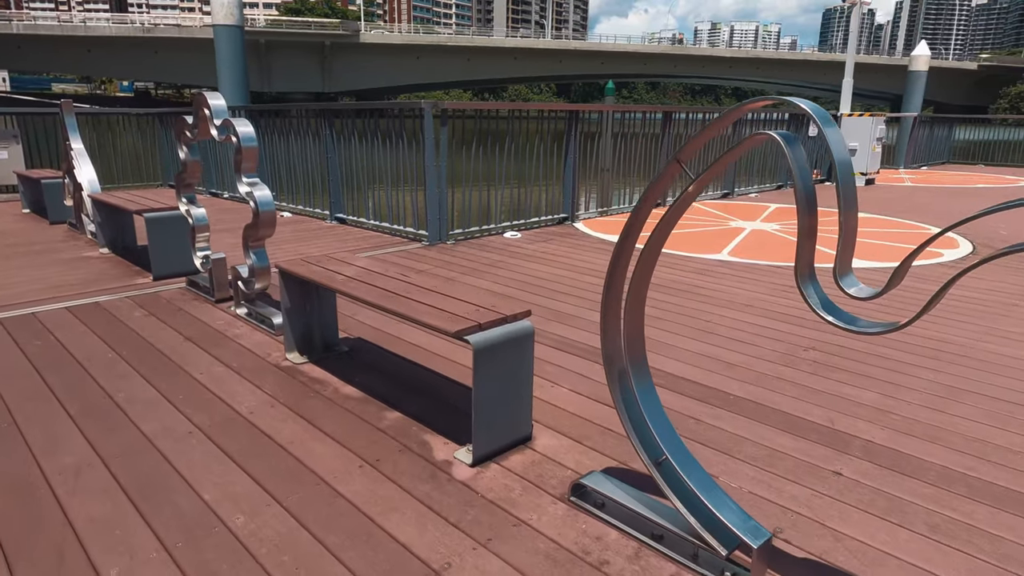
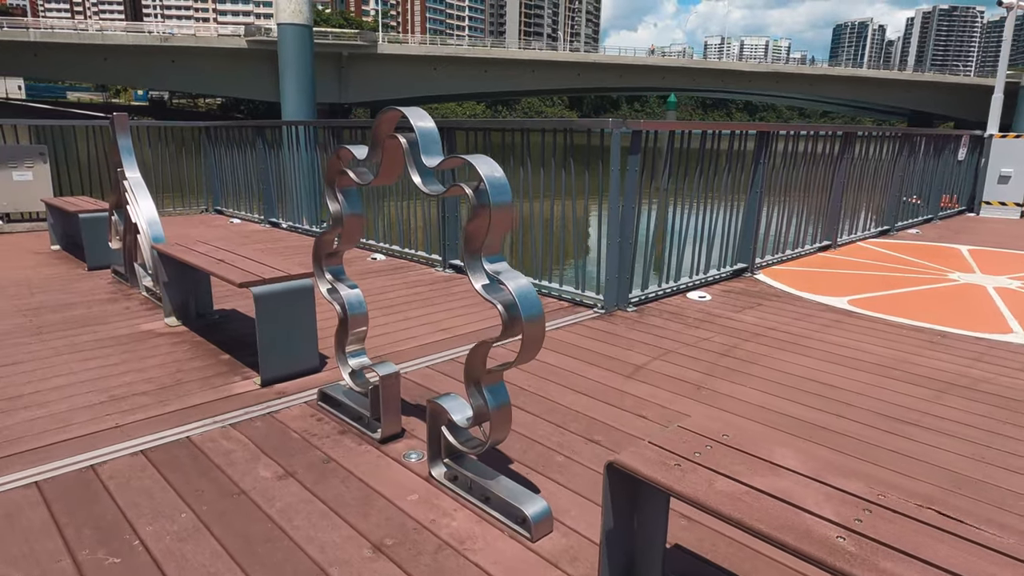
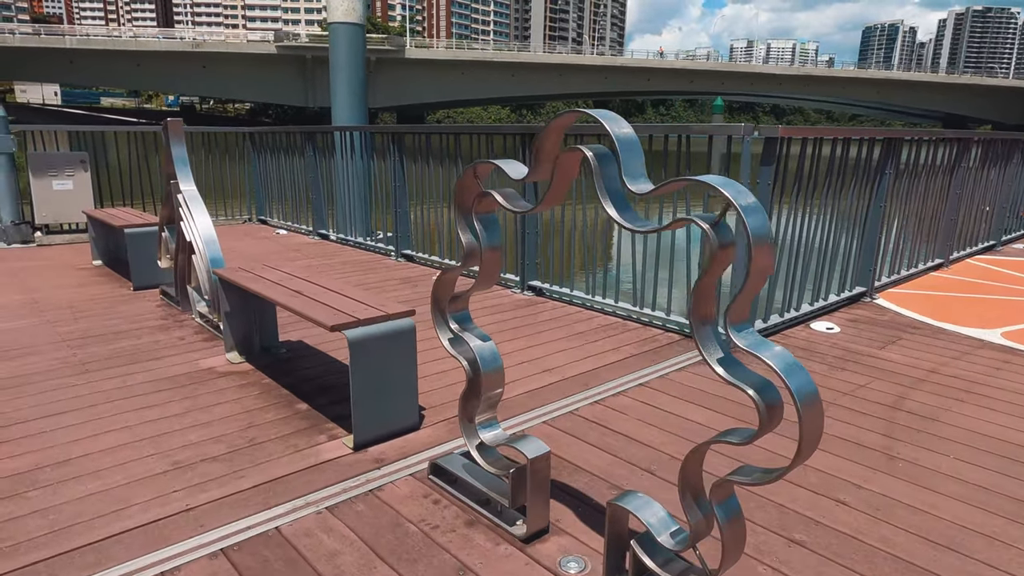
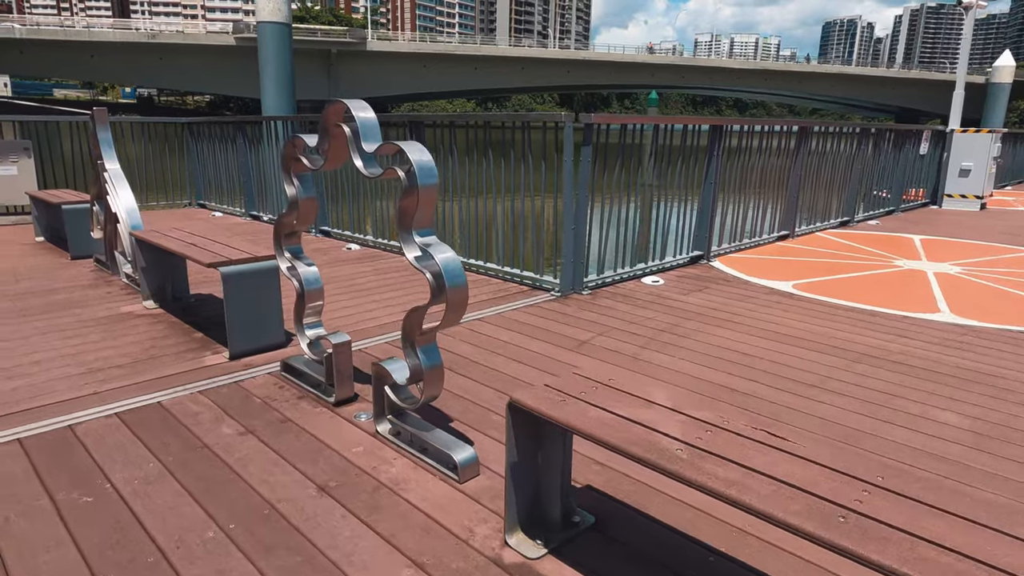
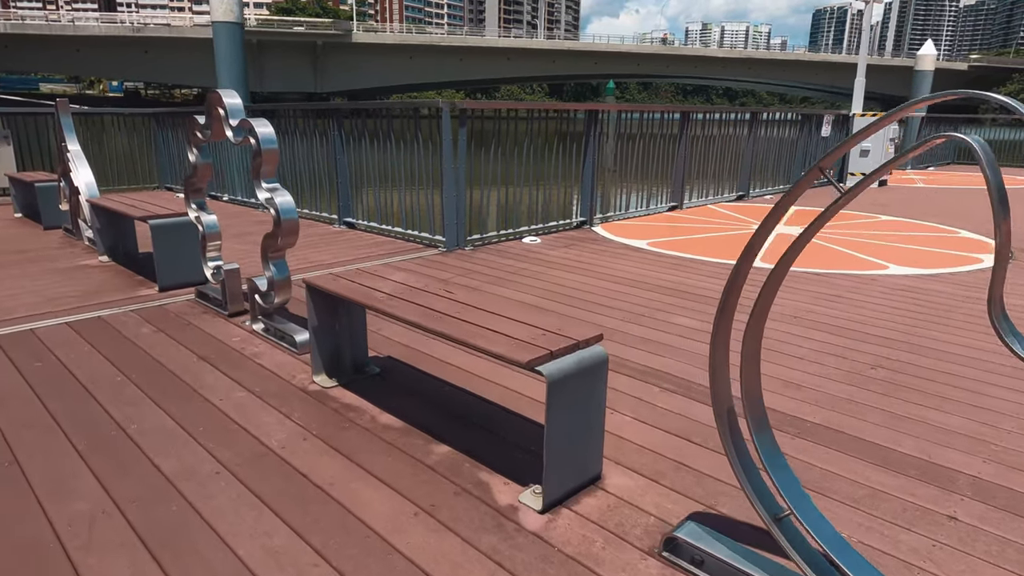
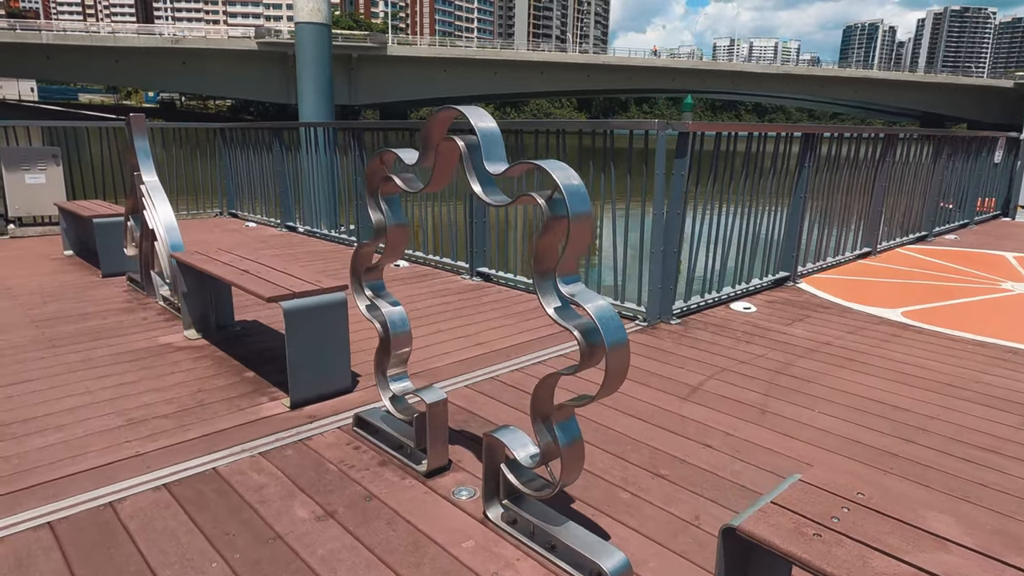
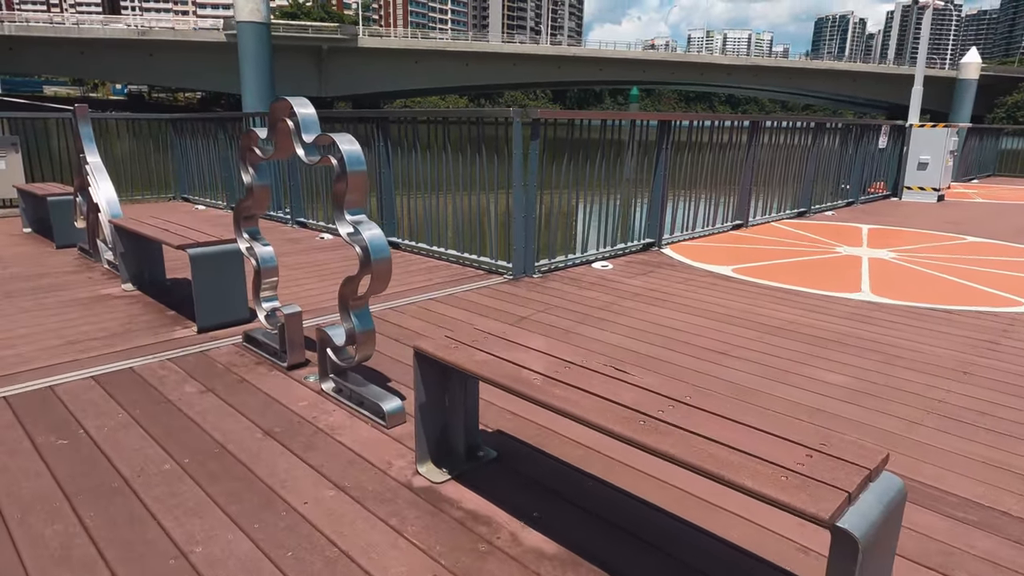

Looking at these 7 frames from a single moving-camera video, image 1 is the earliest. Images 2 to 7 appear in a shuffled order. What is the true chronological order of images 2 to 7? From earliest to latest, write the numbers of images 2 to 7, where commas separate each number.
5, 7, 4, 2, 6, 3
